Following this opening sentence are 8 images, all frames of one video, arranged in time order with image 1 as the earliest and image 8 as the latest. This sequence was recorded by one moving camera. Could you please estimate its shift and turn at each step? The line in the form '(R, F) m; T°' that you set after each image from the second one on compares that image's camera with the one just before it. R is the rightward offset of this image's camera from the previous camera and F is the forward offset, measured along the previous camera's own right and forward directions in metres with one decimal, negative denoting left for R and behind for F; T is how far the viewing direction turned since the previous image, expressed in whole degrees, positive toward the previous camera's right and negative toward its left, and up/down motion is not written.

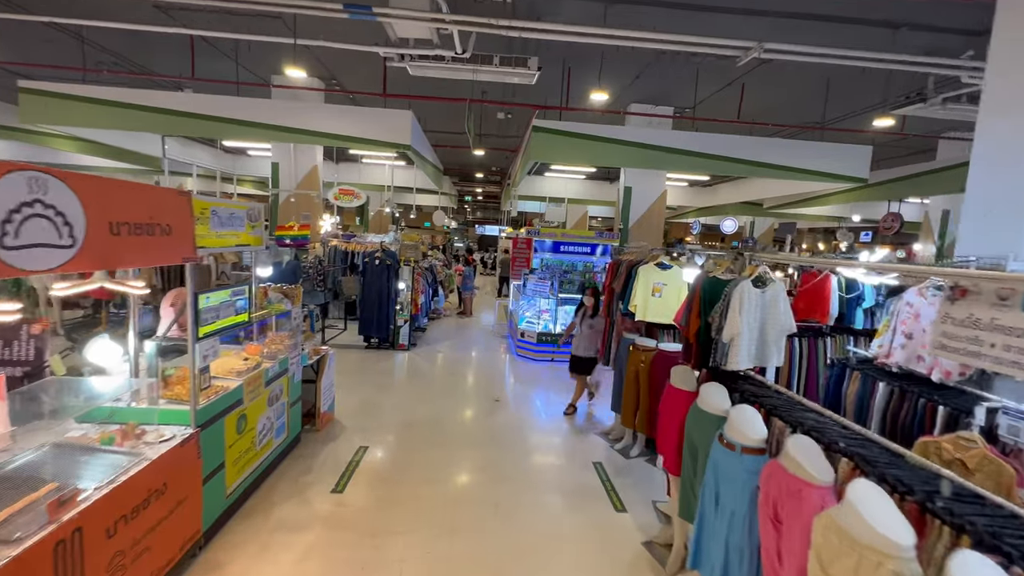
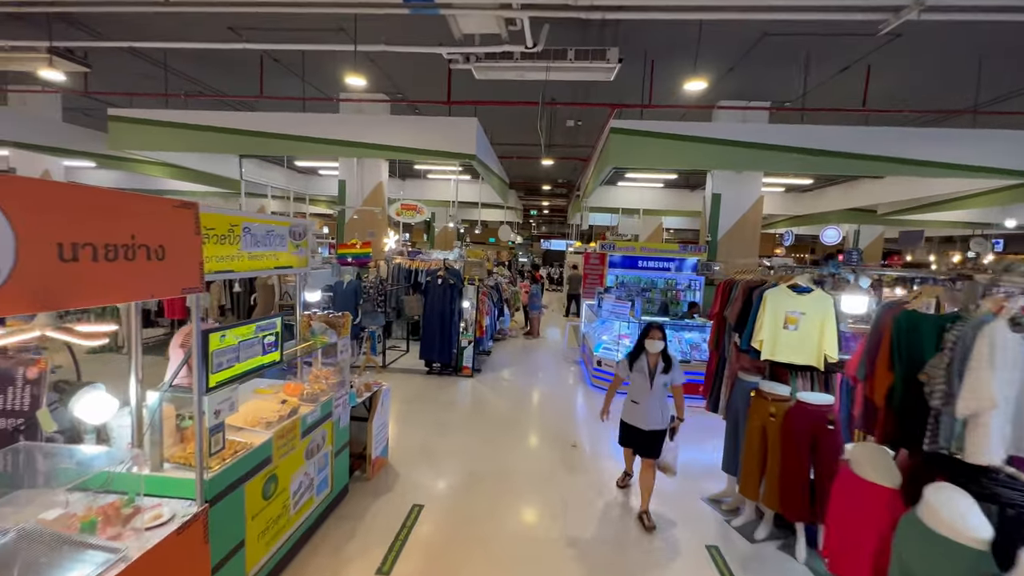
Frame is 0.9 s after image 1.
(-0.2, +0.7) m; -8°
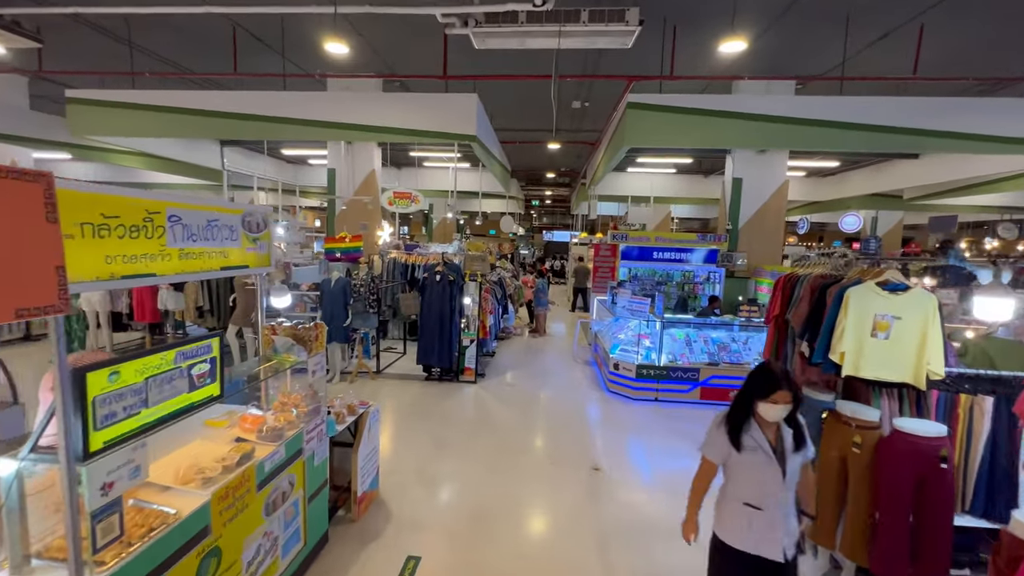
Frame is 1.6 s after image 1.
(-0.1, +0.7) m; 0°
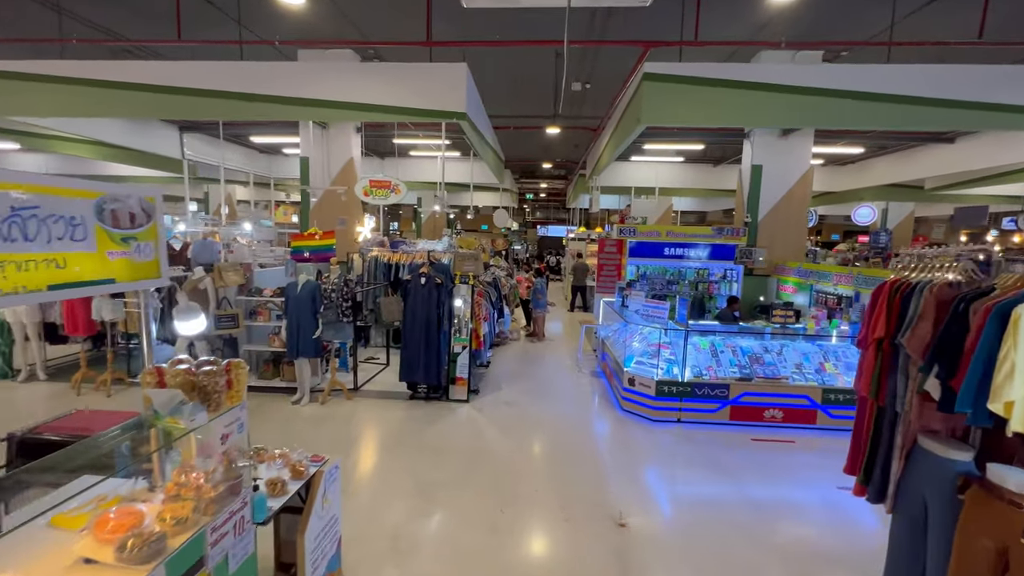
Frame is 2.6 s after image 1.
(-0.1, +0.9) m; +1°
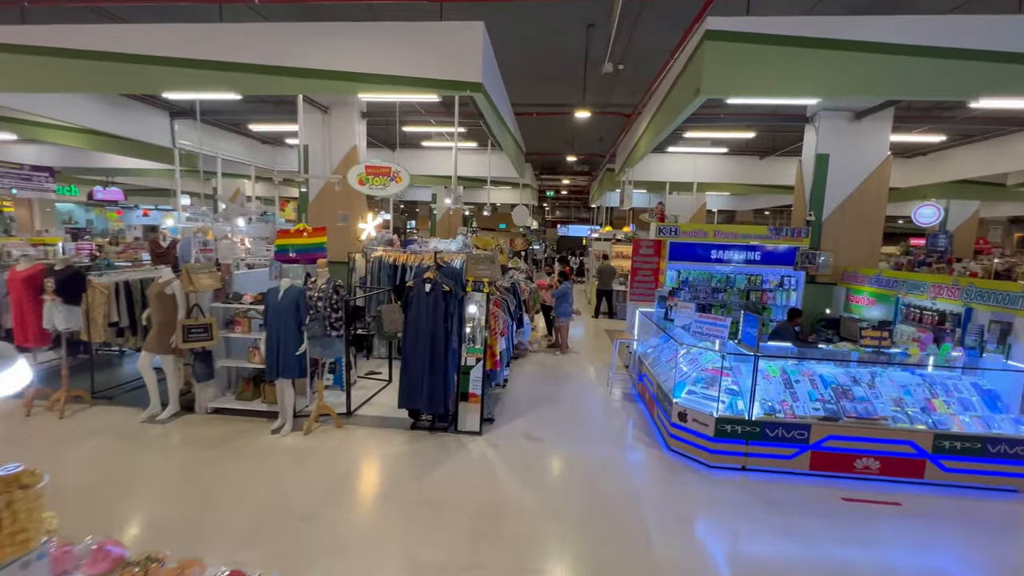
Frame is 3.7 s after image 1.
(-0.1, +0.9) m; -2°
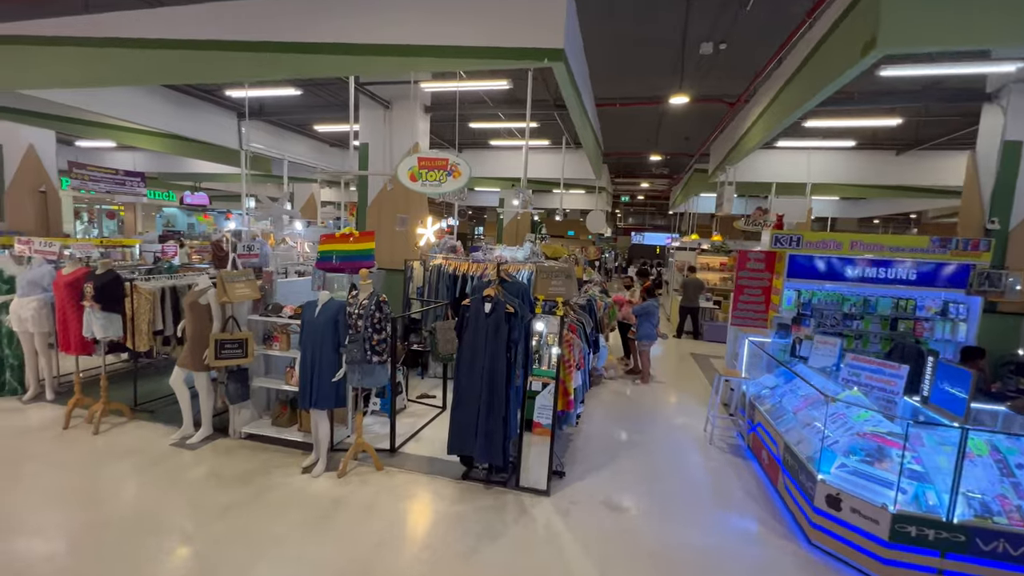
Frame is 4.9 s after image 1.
(-0.1, +0.9) m; -8°
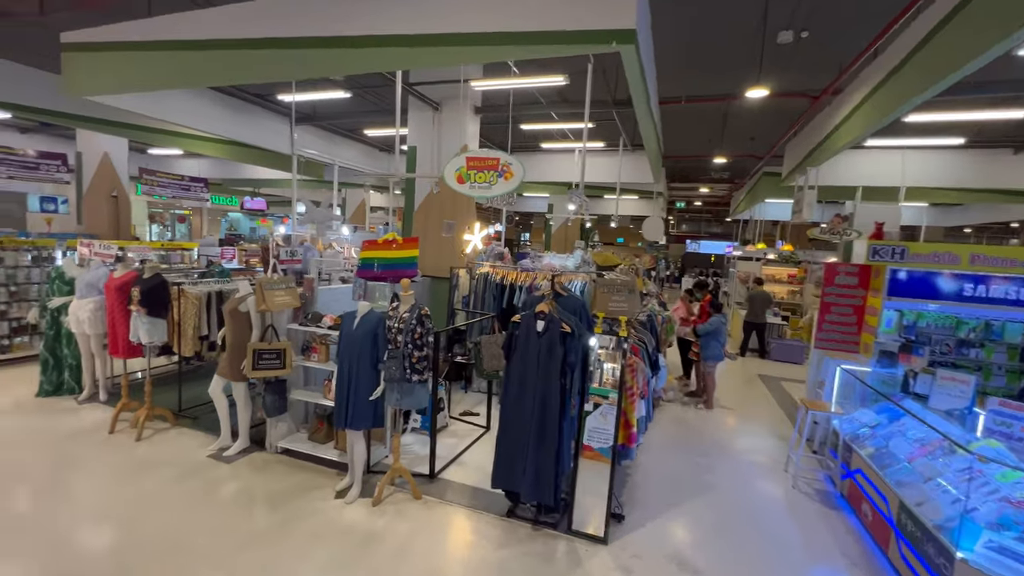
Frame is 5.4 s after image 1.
(-0.1, +0.4) m; -6°
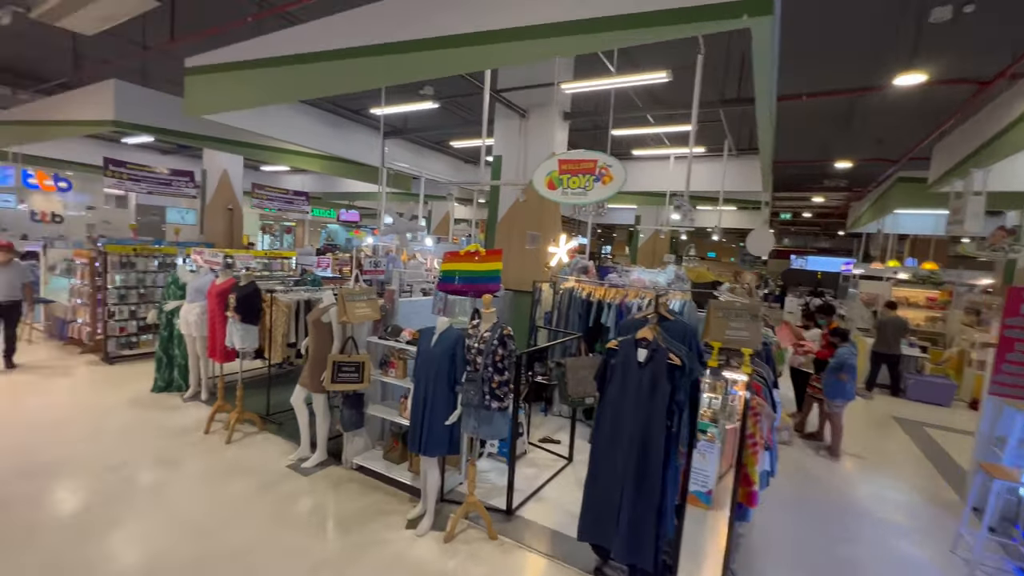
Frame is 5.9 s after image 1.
(-0.1, +0.4) m; -10°
